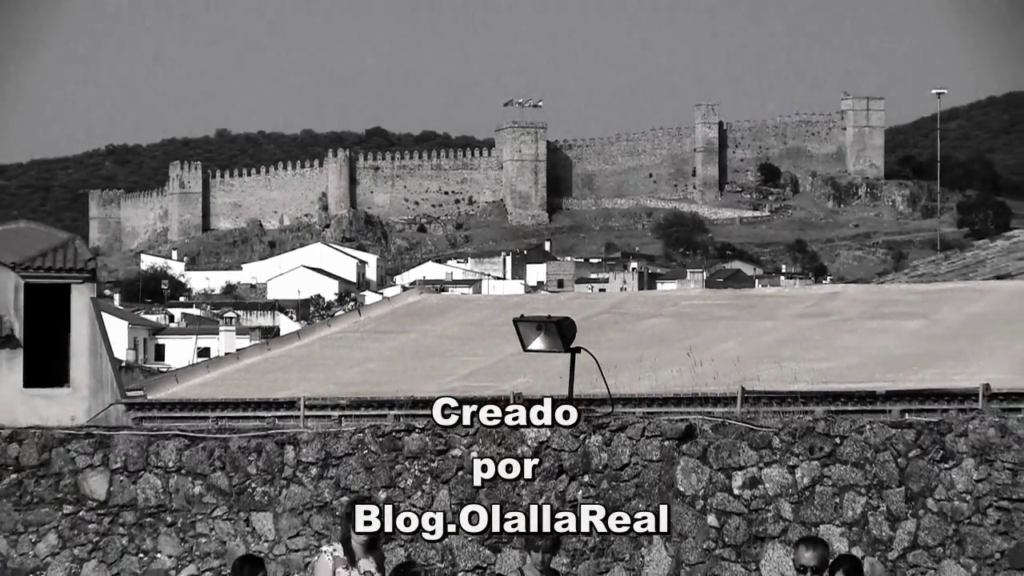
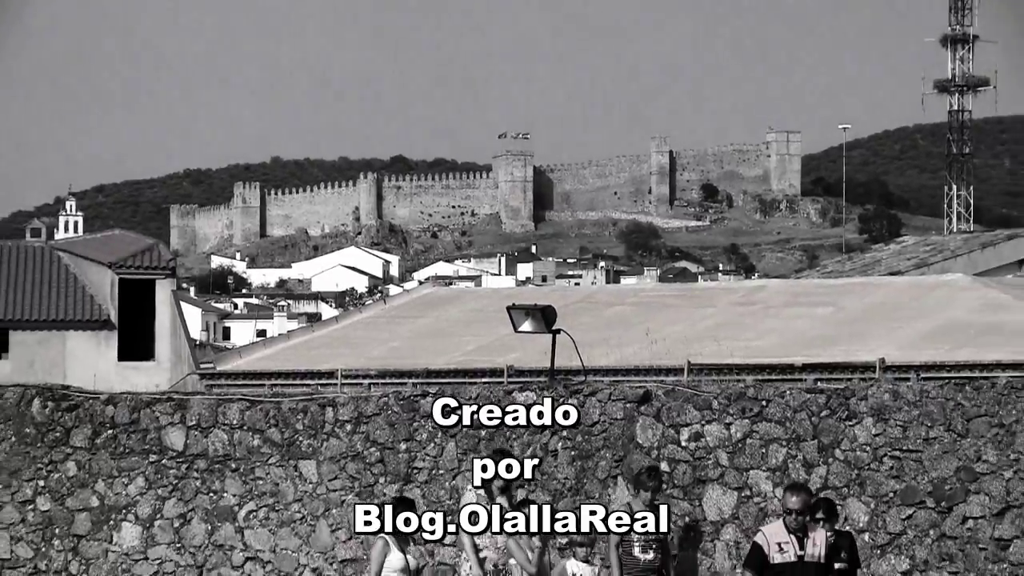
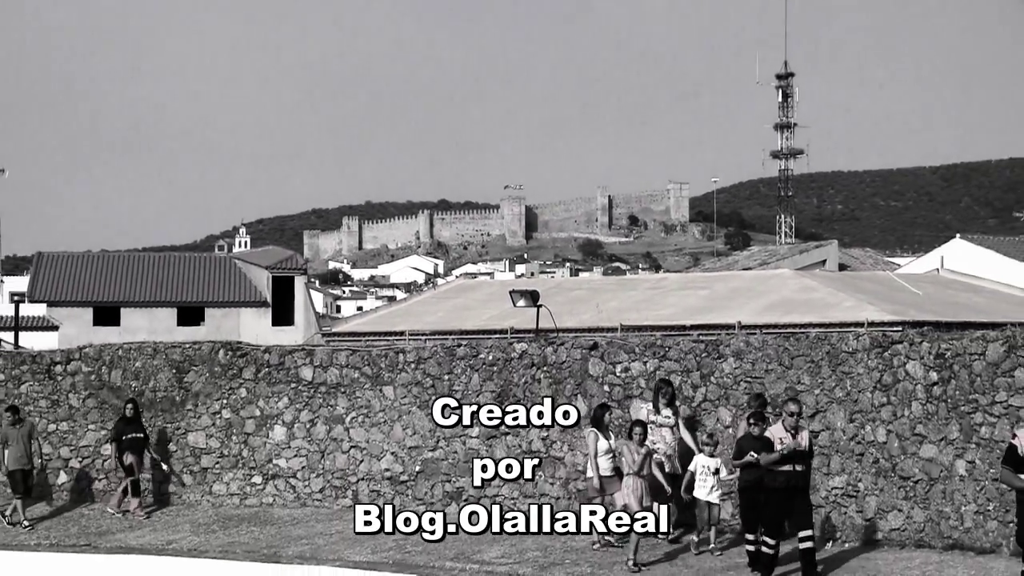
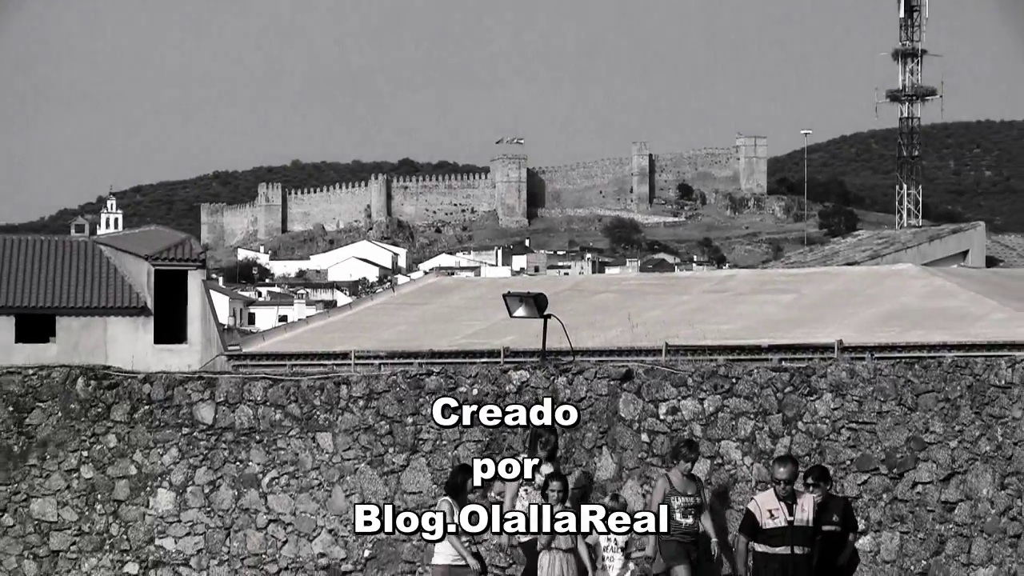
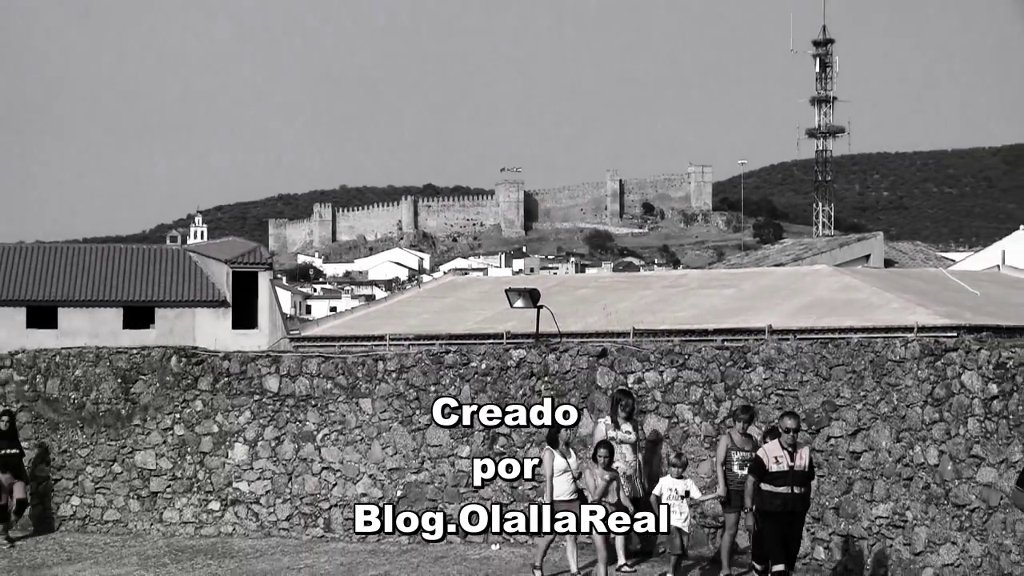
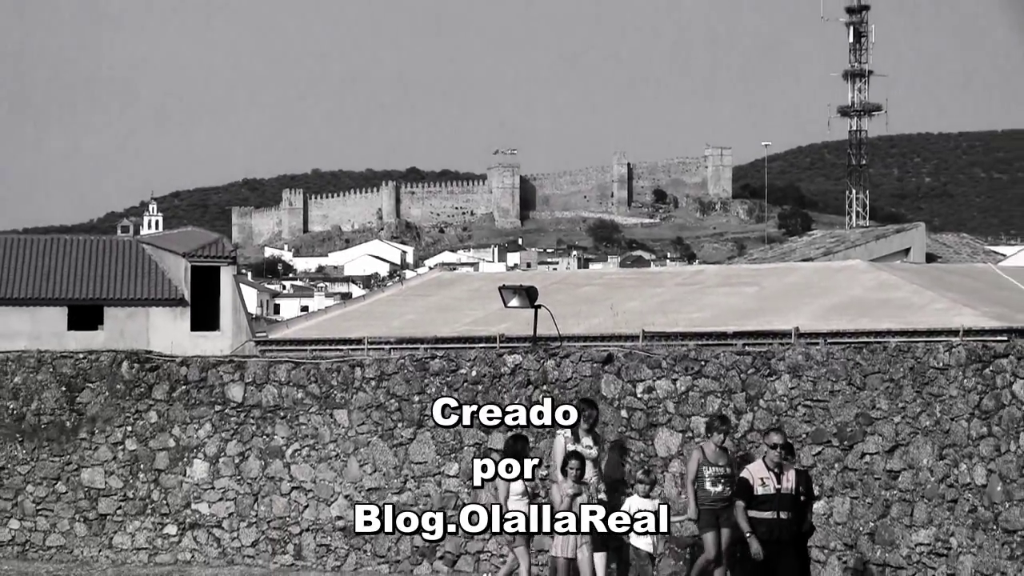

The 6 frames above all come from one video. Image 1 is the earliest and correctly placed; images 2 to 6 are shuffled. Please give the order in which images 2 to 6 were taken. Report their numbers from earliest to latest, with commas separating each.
2, 4, 6, 5, 3
